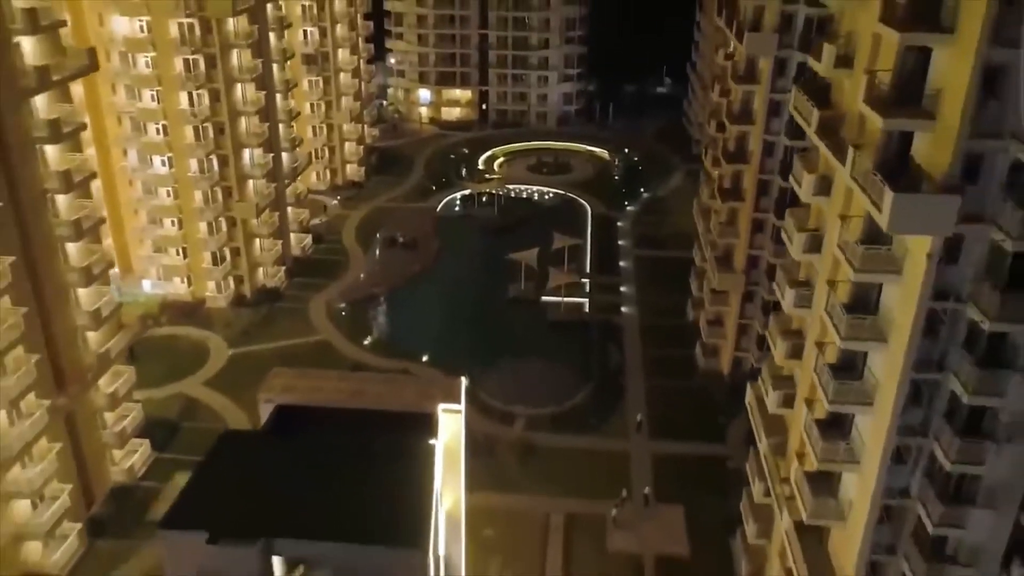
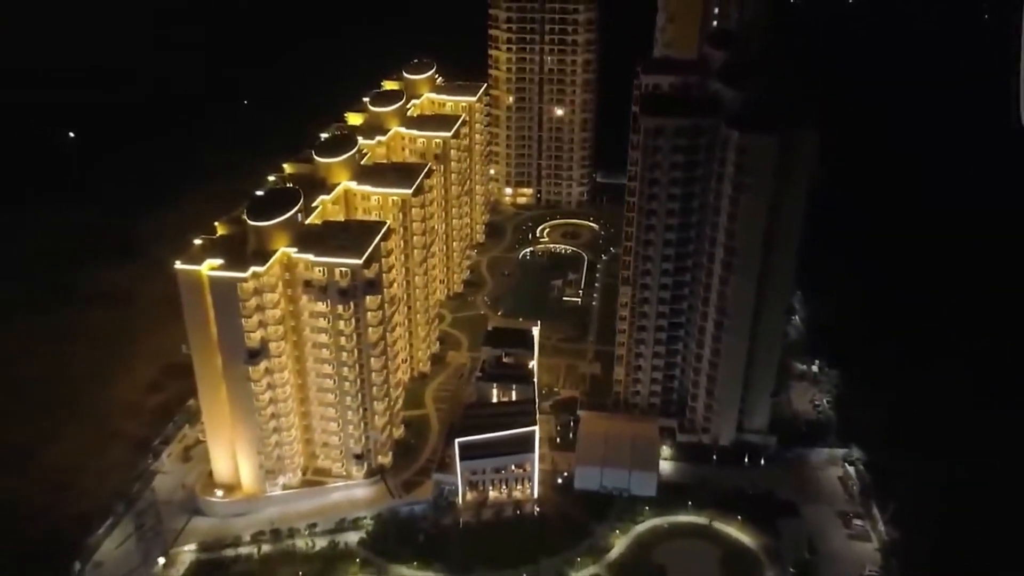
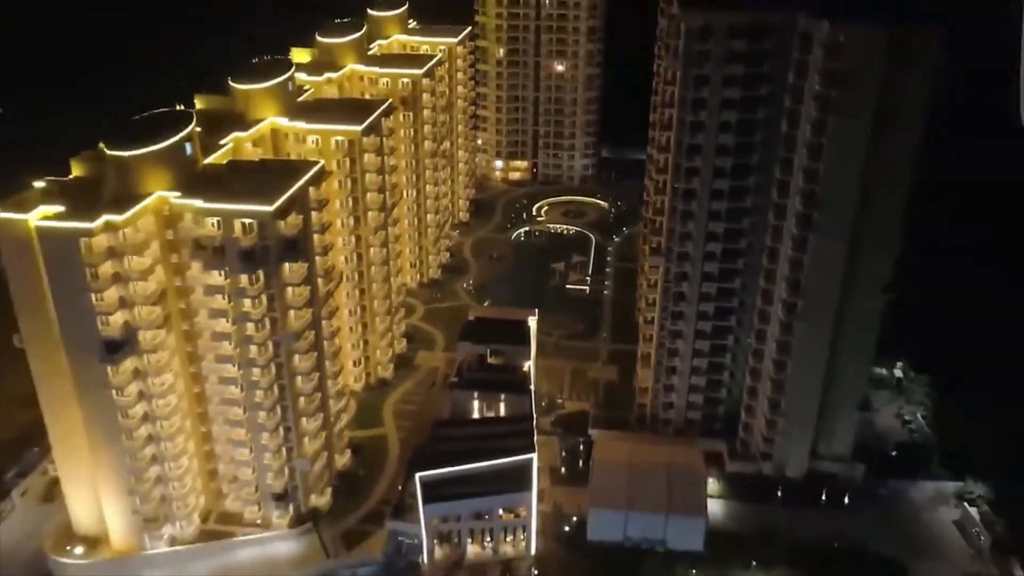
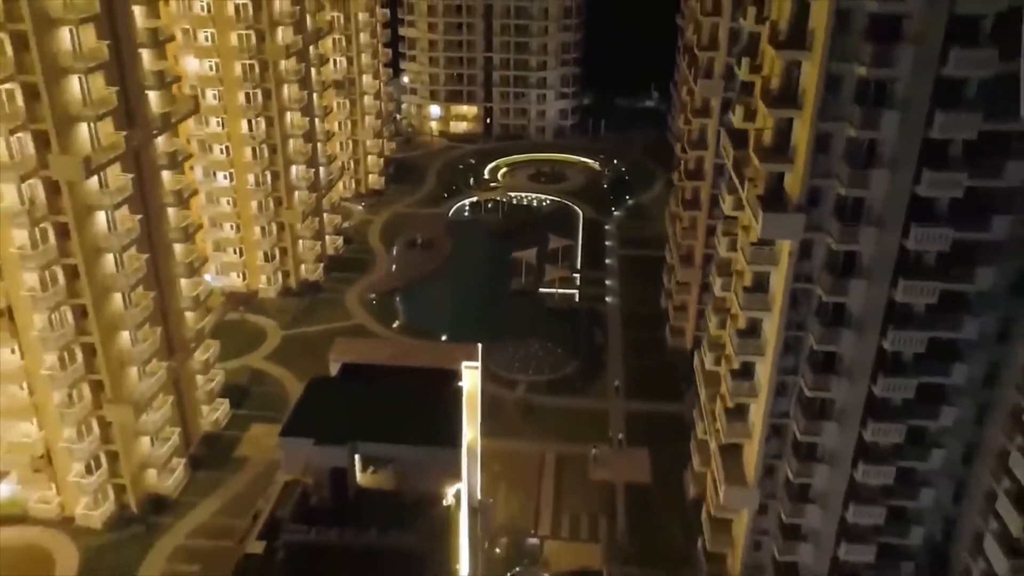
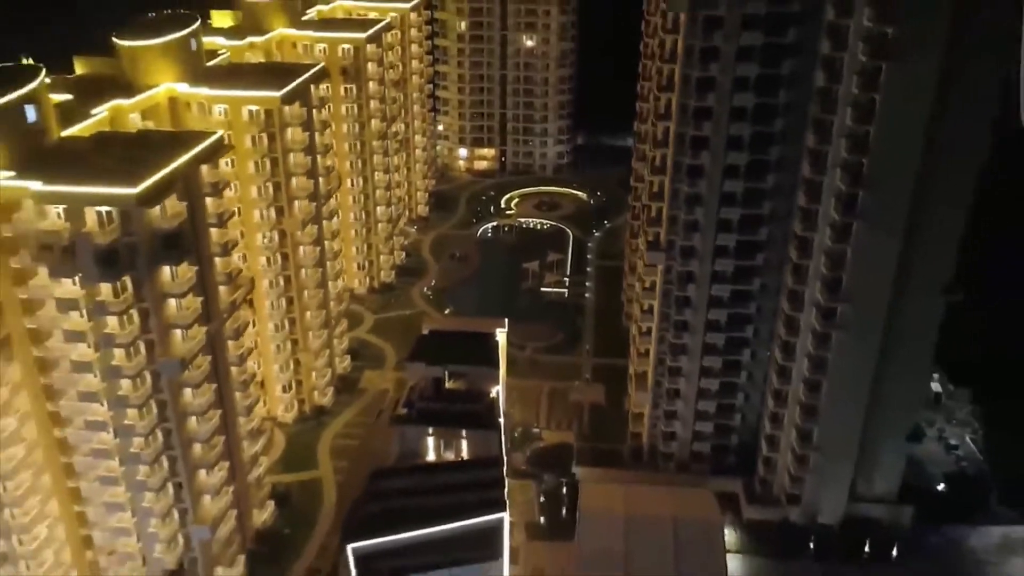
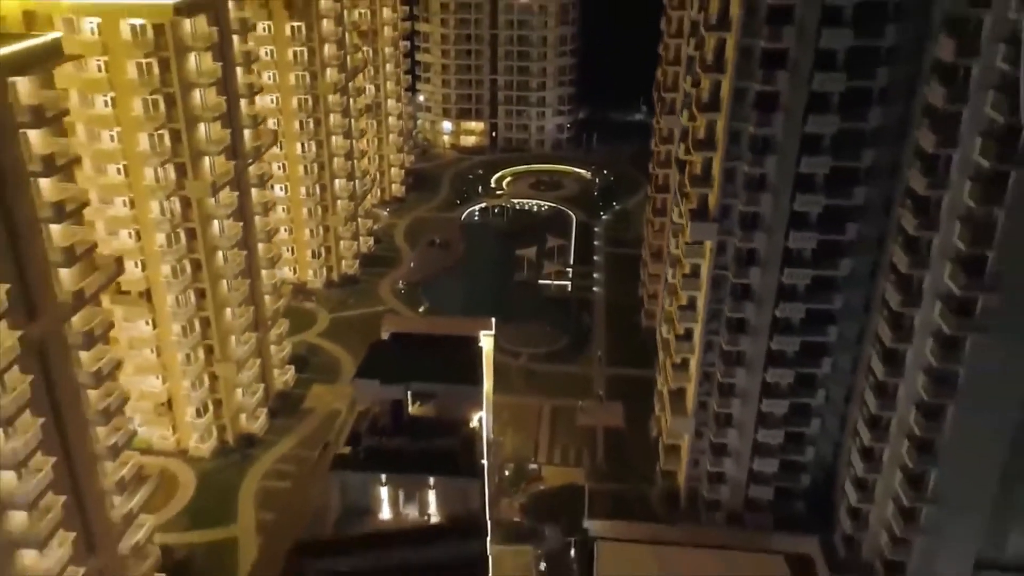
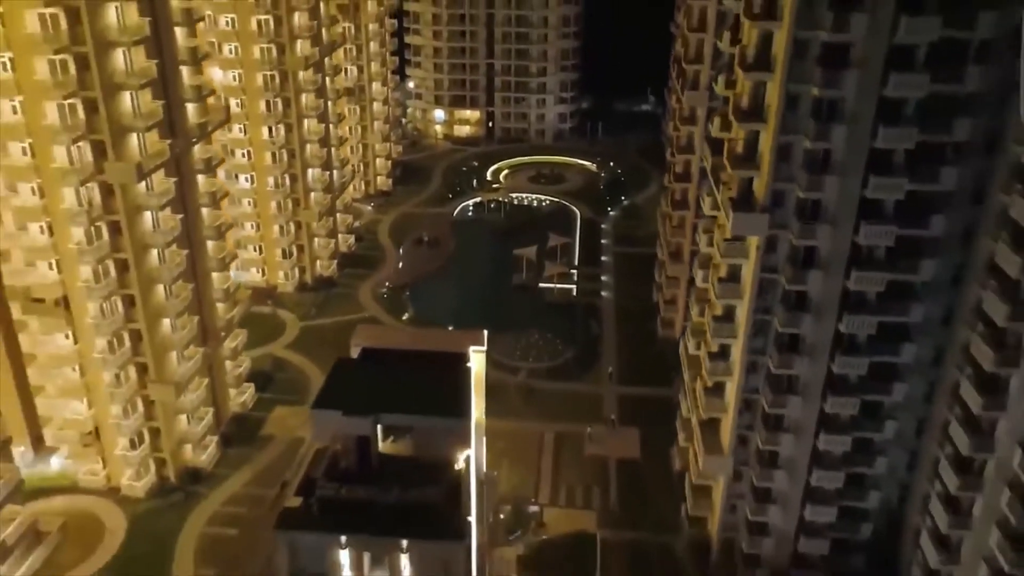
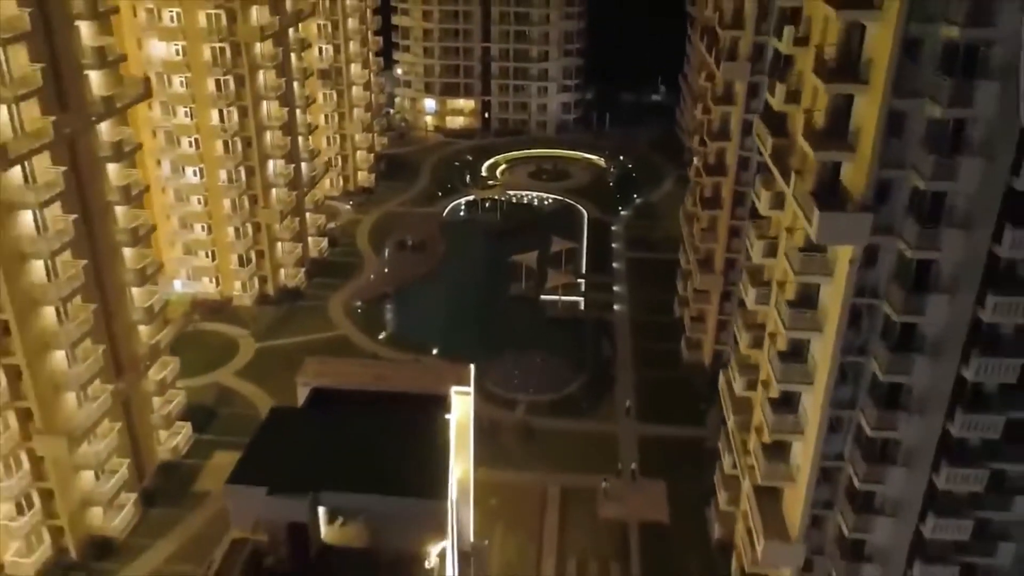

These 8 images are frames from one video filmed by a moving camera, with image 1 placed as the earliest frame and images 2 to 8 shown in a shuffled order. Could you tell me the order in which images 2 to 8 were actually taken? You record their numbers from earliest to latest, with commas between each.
8, 4, 7, 6, 5, 3, 2
